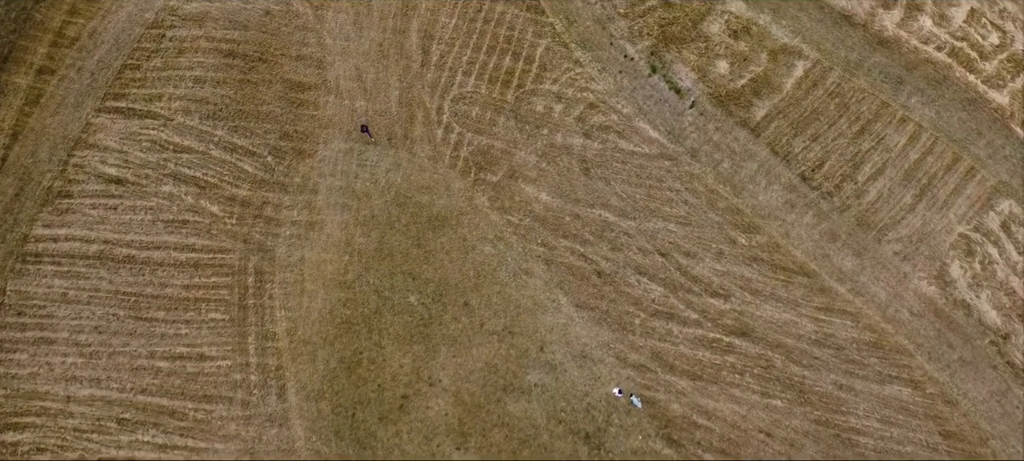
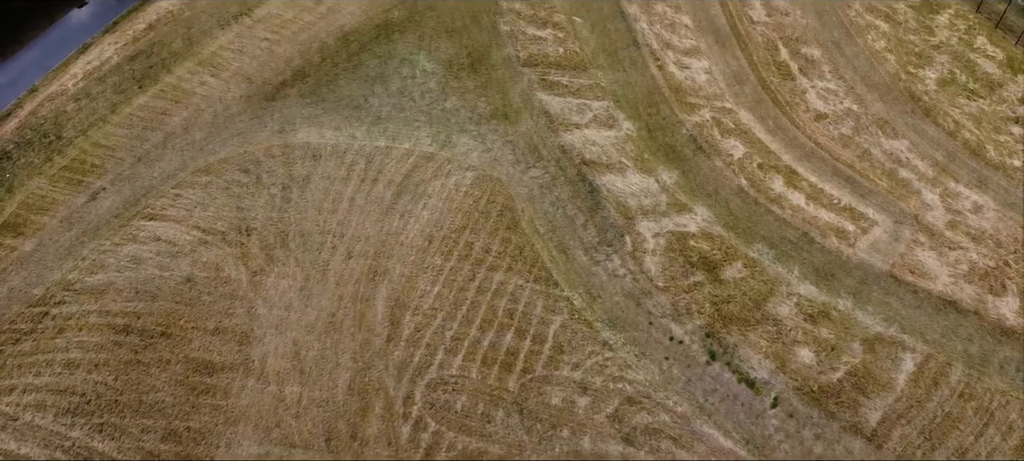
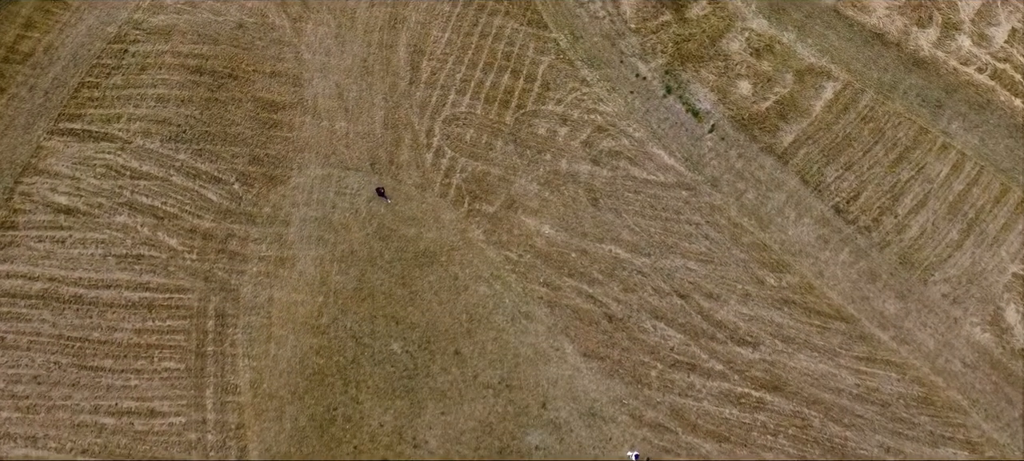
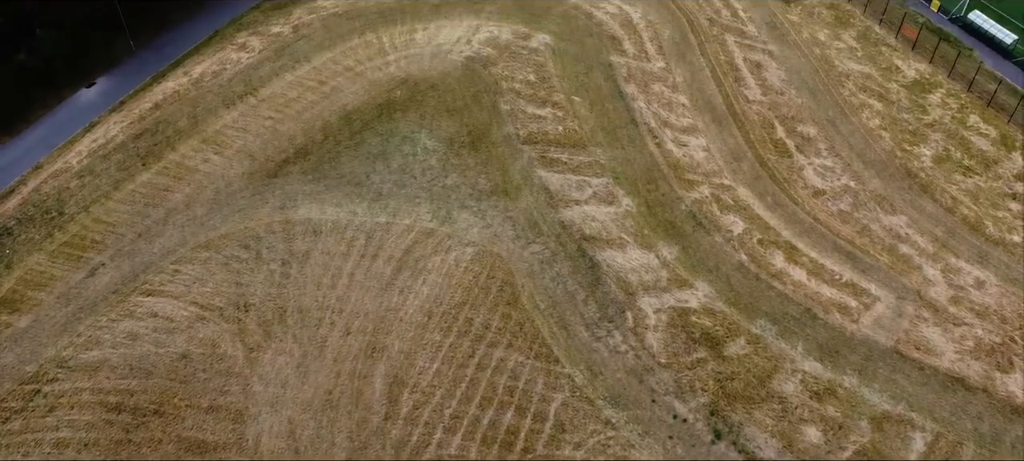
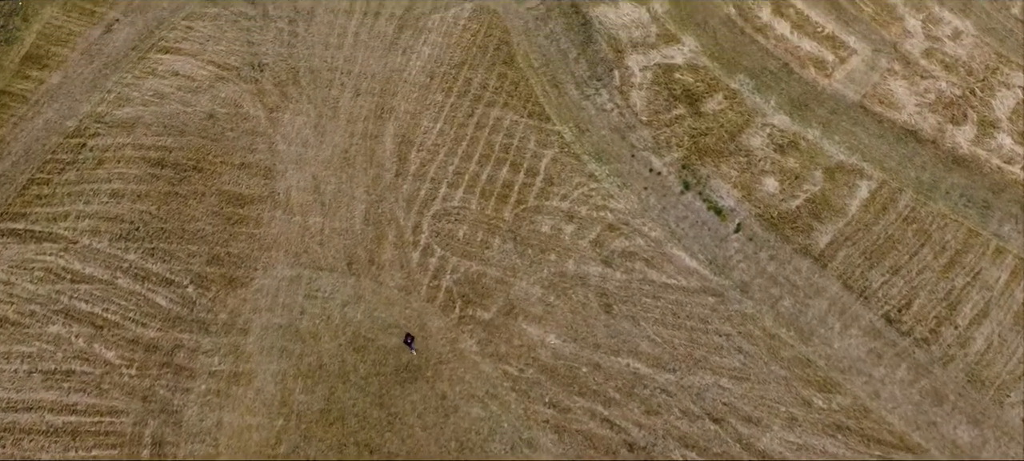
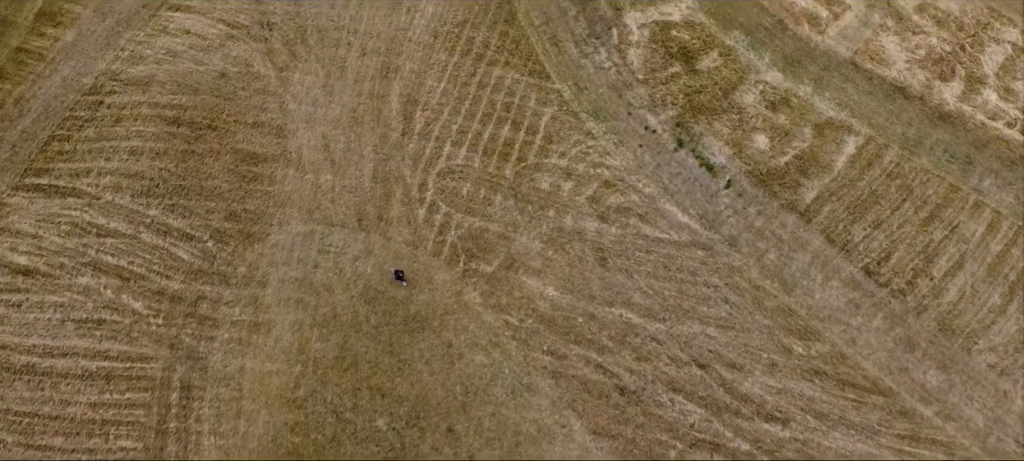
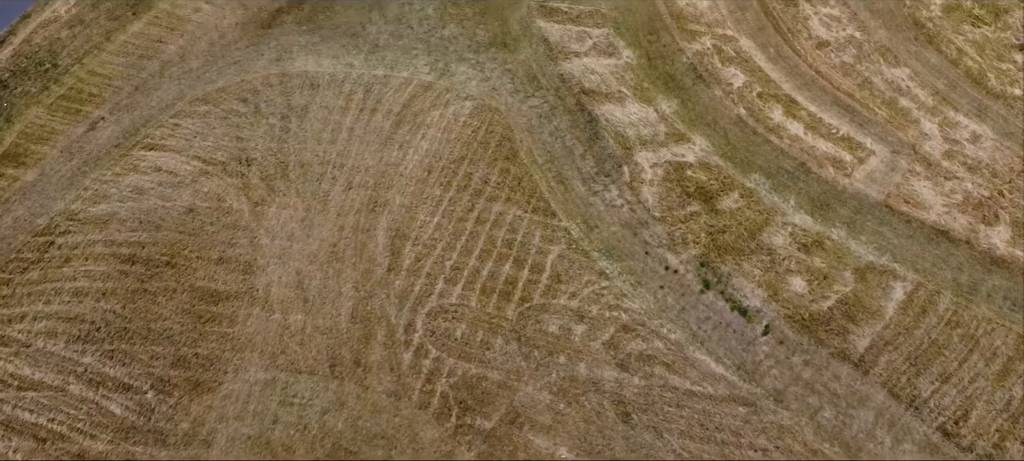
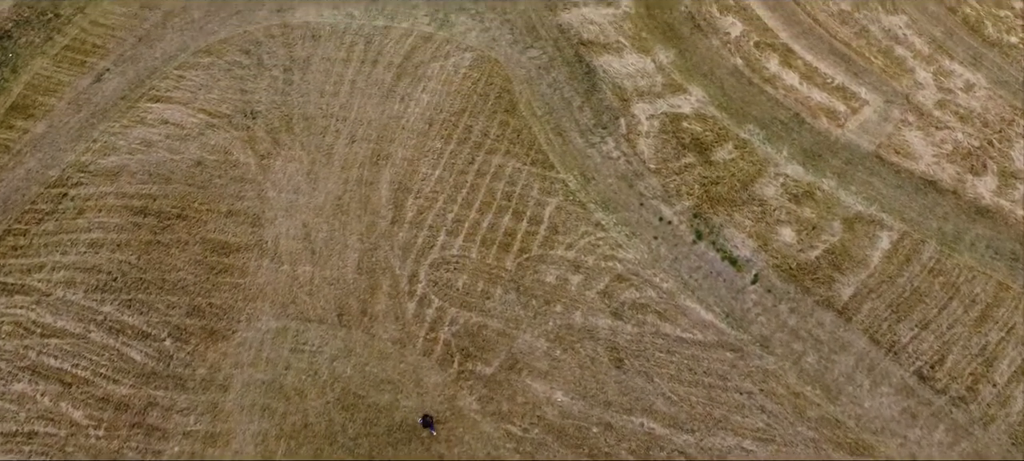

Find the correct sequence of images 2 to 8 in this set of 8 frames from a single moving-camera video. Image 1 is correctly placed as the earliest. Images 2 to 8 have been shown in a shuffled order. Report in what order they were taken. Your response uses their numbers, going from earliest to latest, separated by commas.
3, 6, 5, 8, 7, 2, 4
